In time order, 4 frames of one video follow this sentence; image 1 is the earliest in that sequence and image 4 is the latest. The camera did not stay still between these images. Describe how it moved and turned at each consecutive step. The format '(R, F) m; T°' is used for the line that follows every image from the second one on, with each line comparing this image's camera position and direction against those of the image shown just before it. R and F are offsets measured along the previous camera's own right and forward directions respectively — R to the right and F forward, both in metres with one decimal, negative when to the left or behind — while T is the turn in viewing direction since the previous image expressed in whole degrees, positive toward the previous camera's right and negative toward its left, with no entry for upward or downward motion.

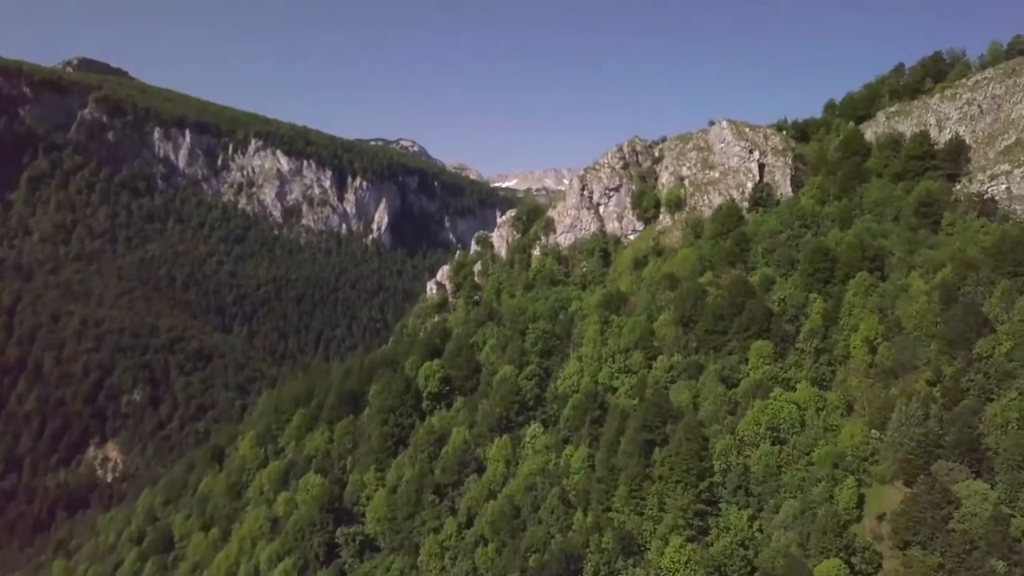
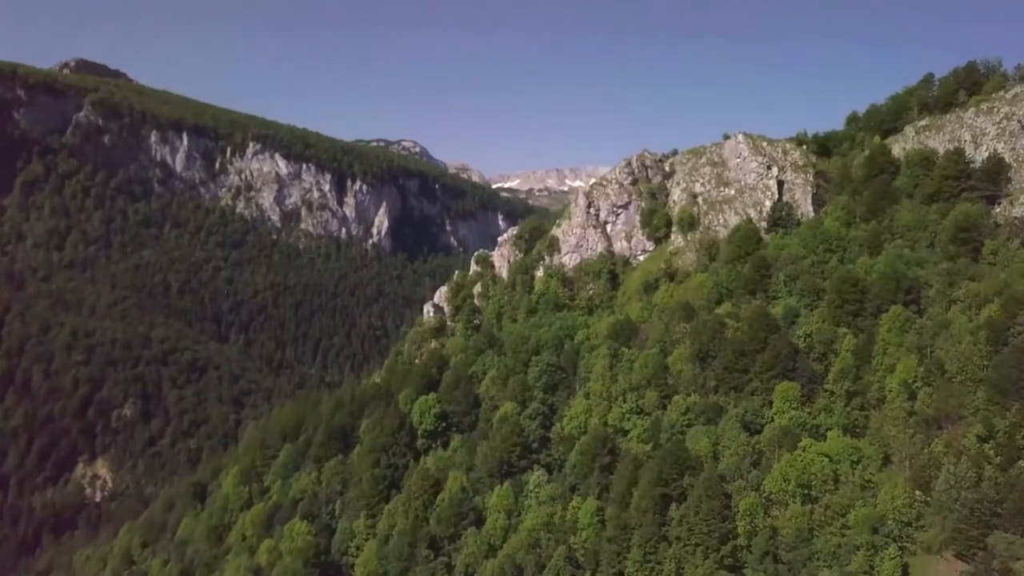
(0.0, +6.0) m; 0°
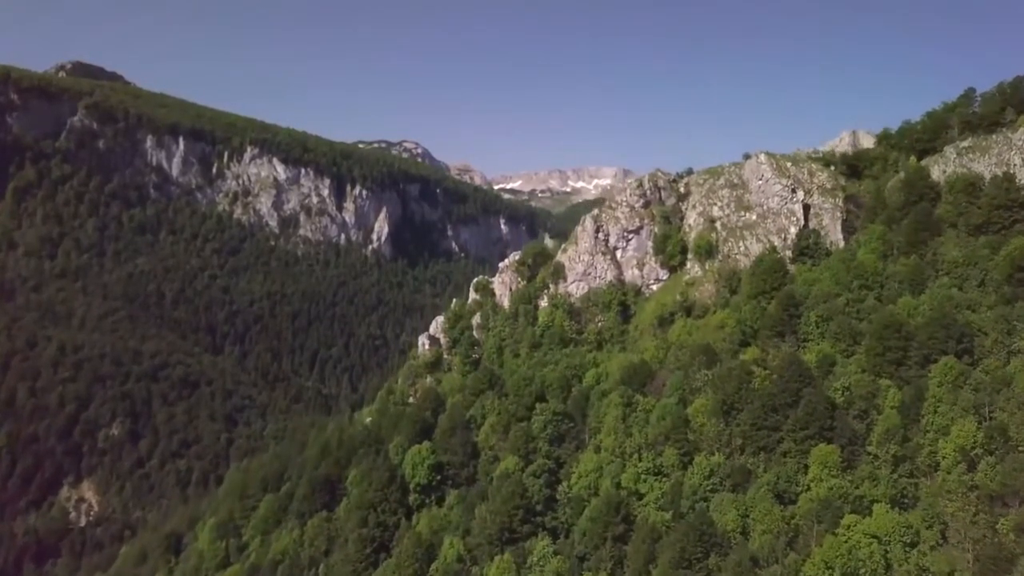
(0.0, +7.3) m; 0°
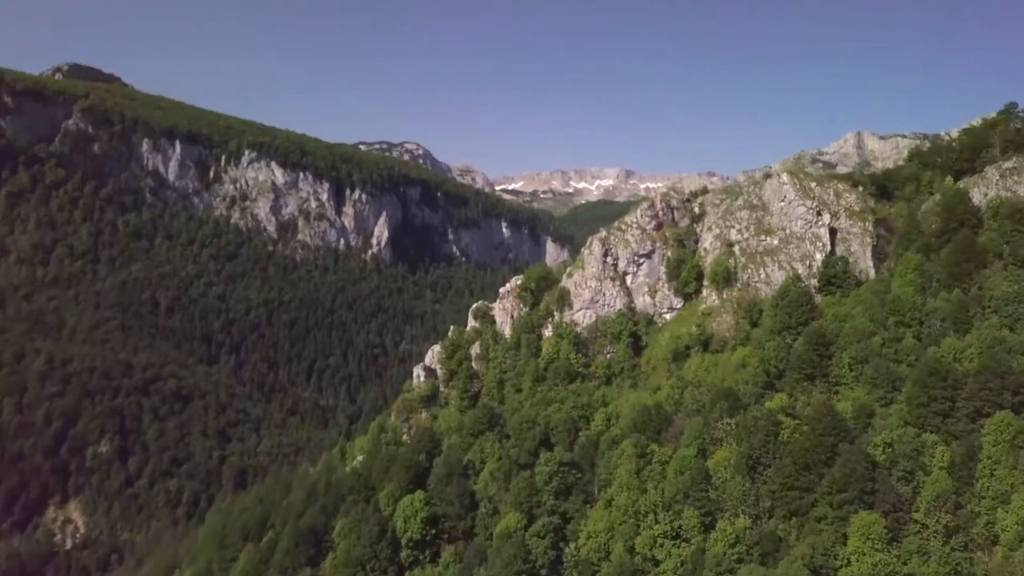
(0.0, +6.2) m; 0°
